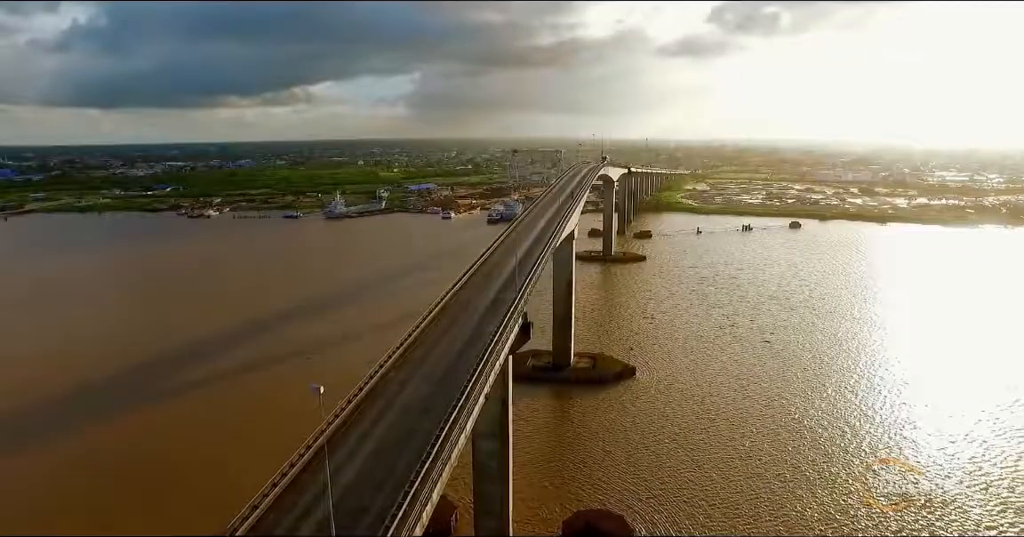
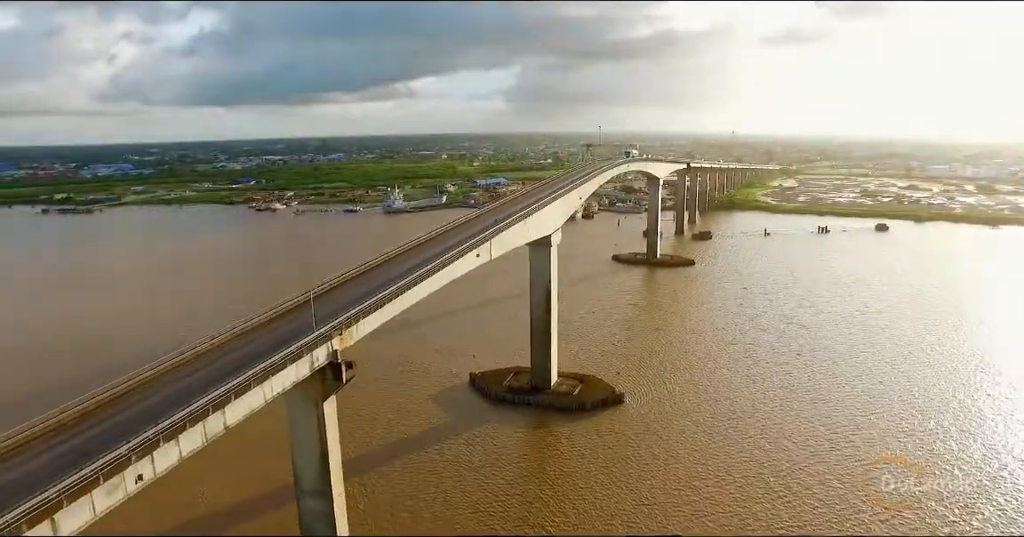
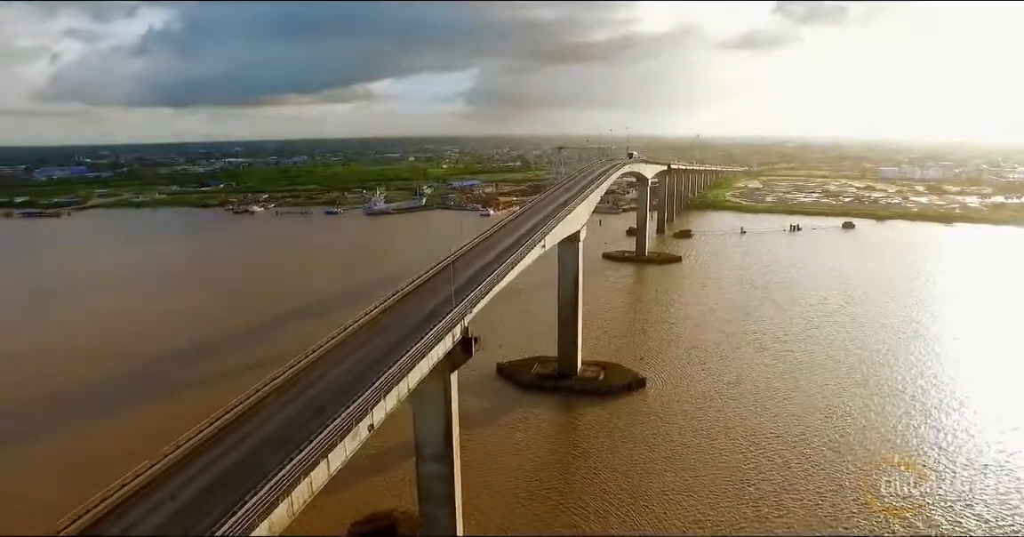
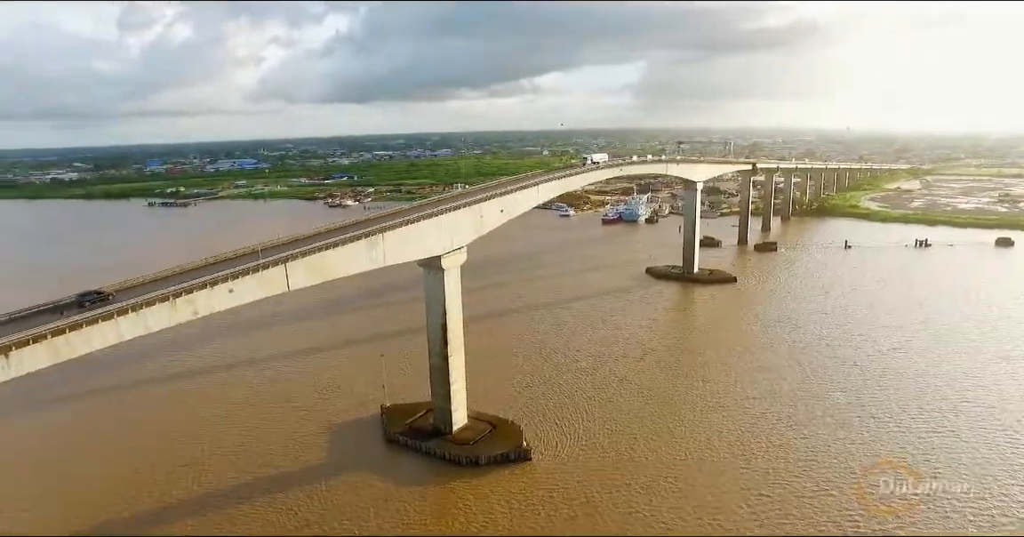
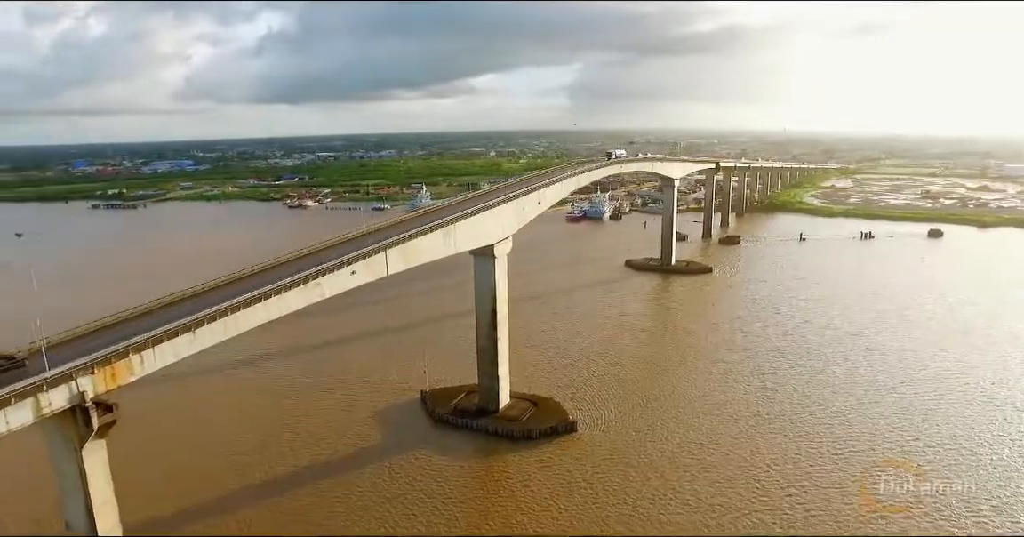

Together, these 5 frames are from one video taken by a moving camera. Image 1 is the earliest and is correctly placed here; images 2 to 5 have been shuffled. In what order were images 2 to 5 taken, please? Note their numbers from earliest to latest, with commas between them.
3, 2, 5, 4
